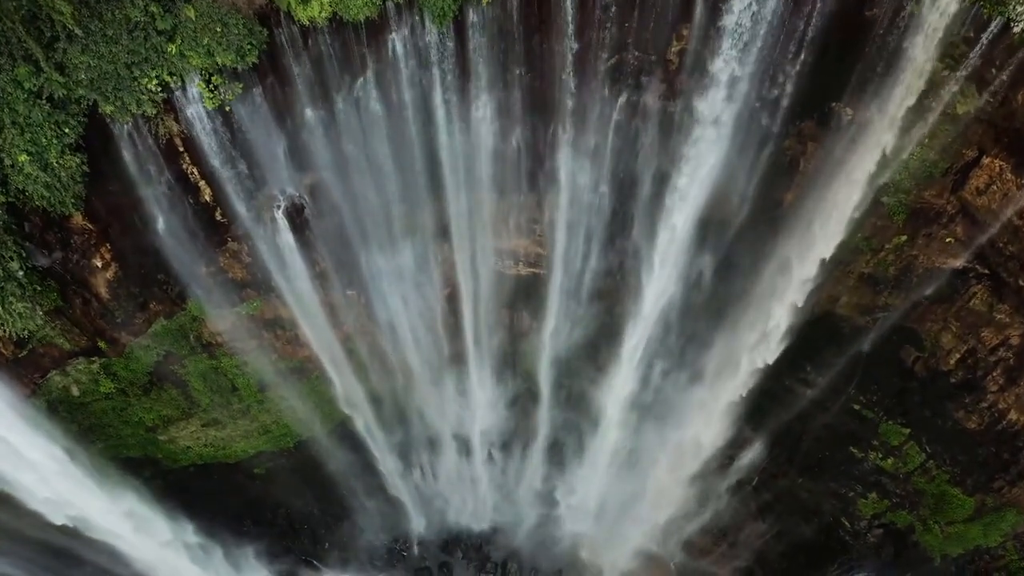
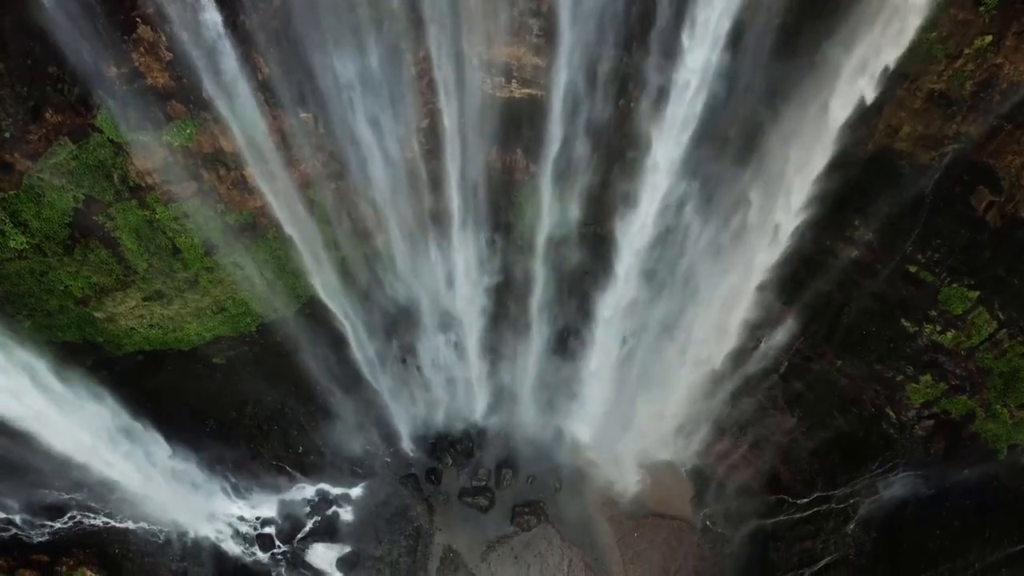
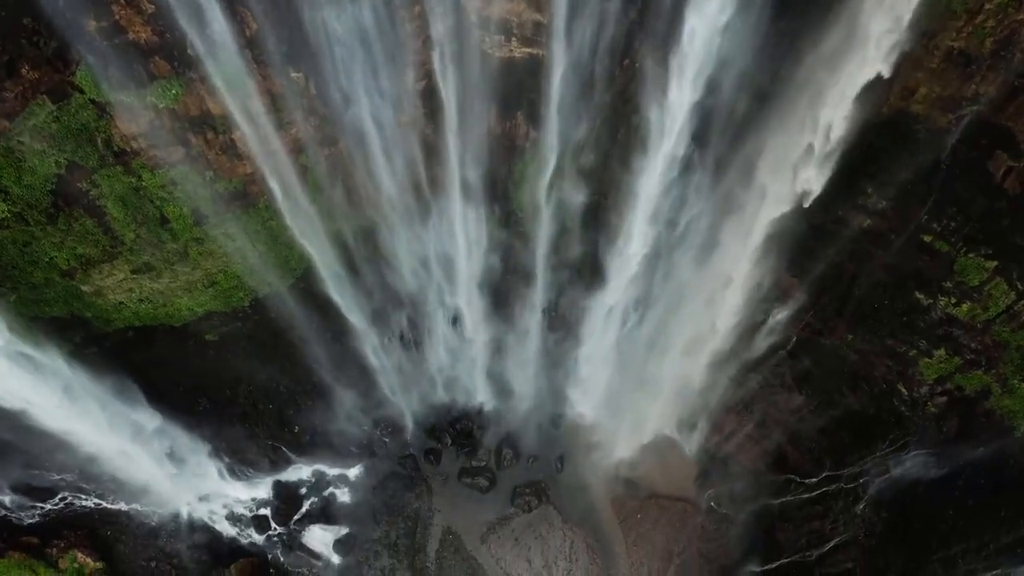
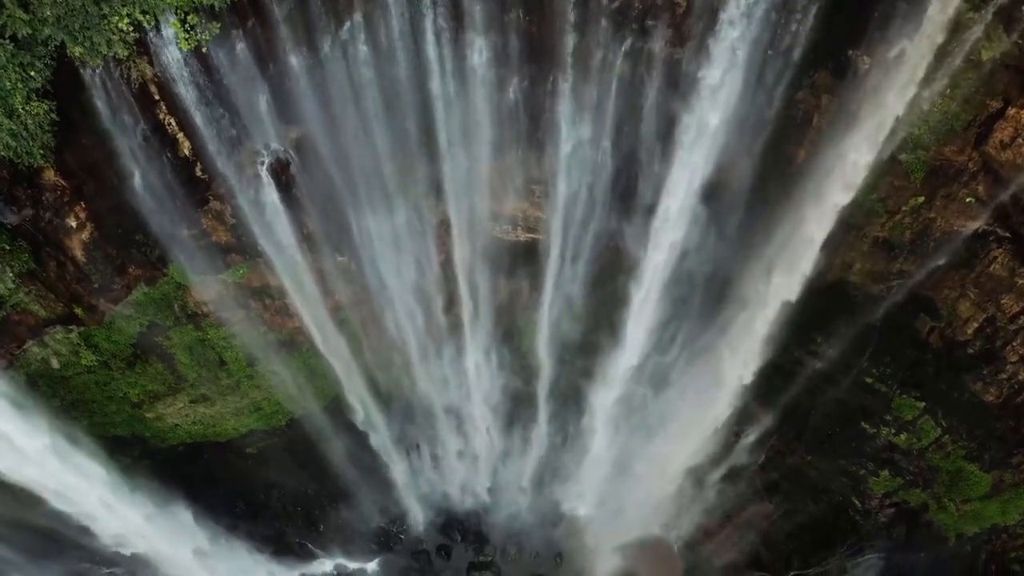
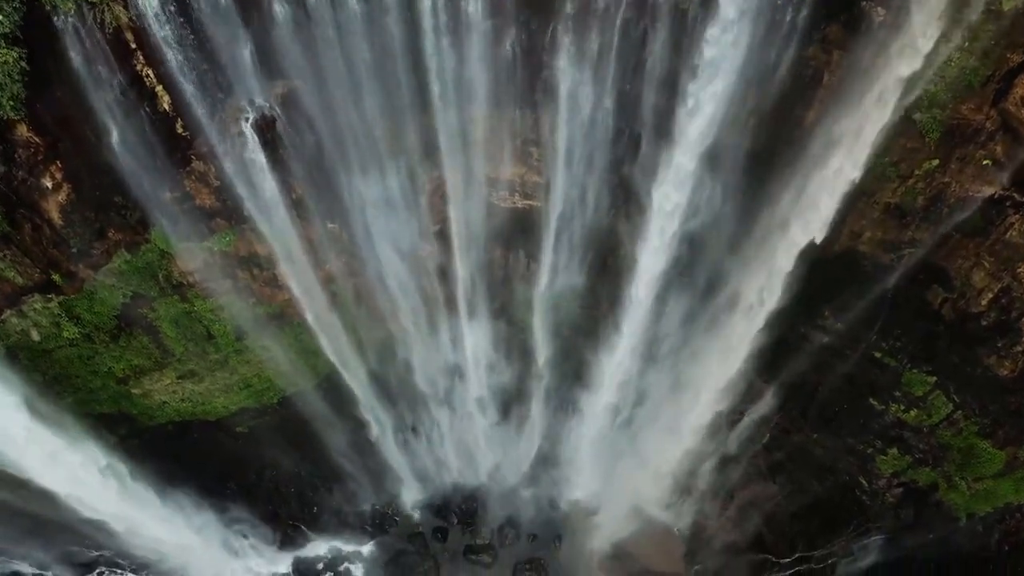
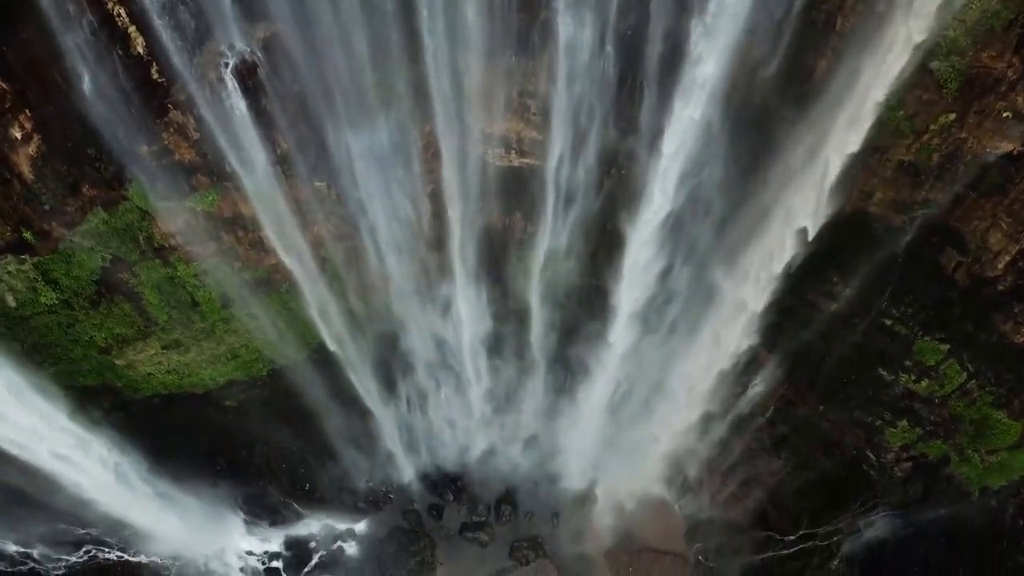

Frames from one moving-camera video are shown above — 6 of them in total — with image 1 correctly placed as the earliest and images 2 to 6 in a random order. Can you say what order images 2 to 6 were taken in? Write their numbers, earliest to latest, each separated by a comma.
4, 5, 6, 2, 3
